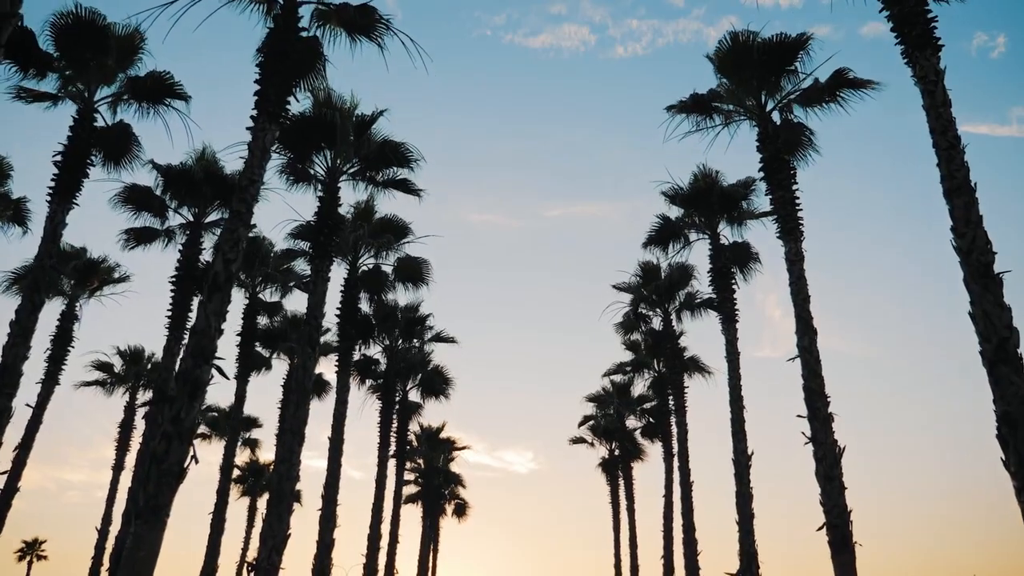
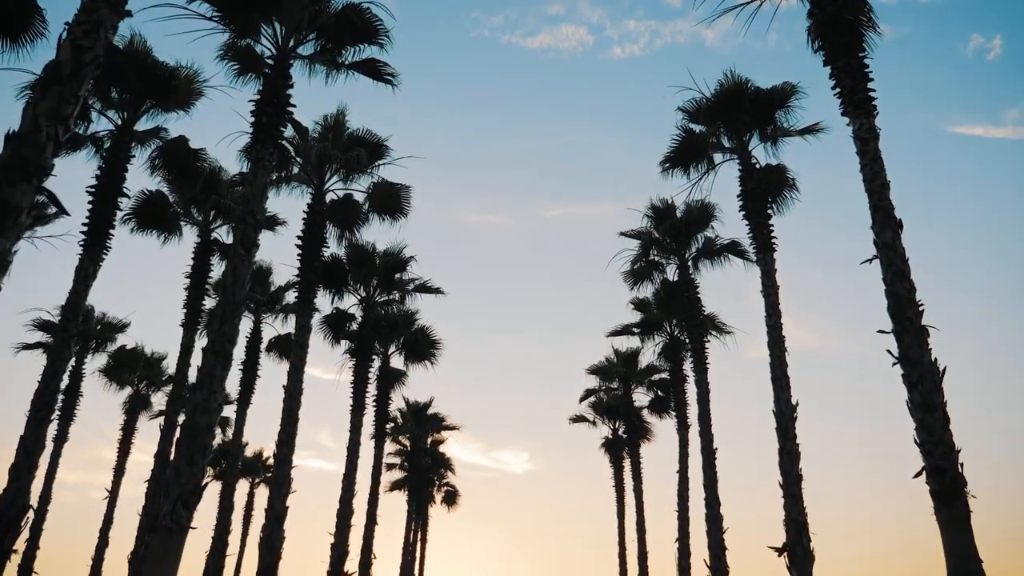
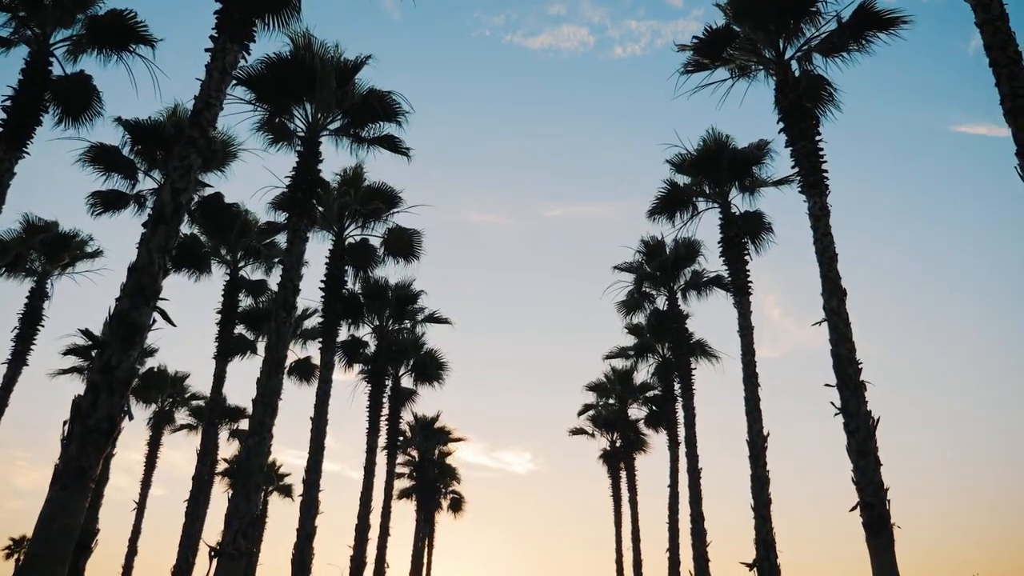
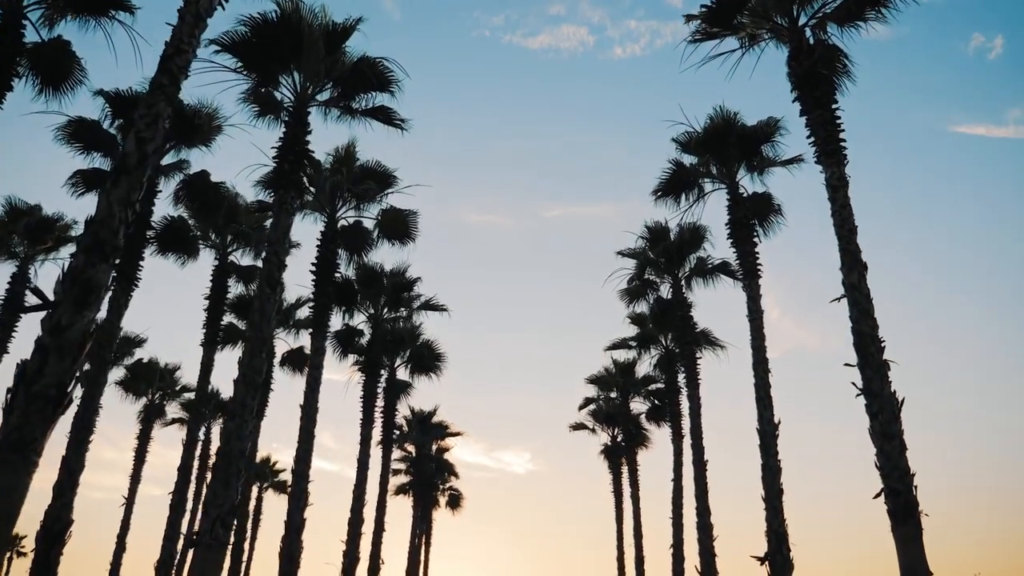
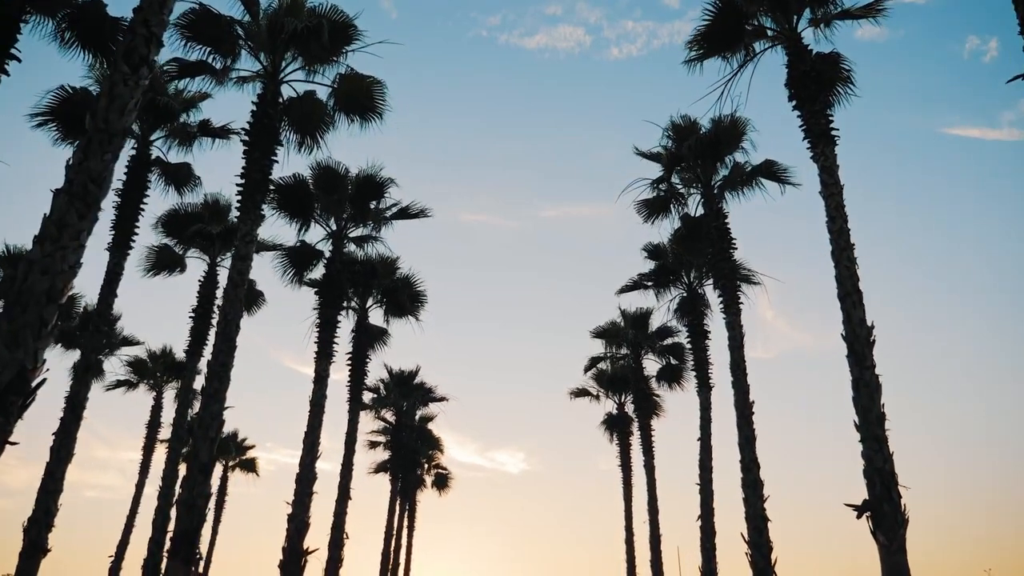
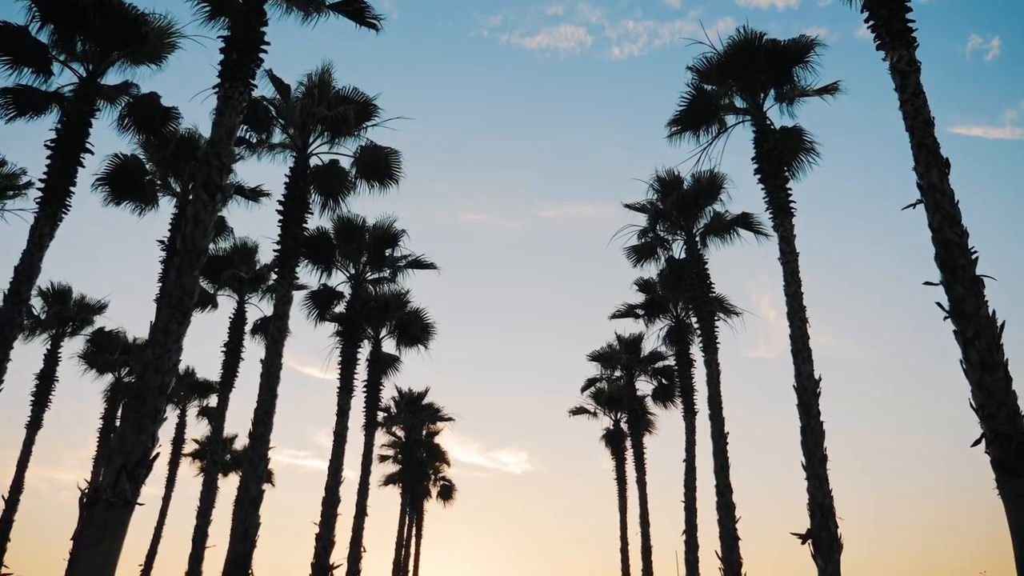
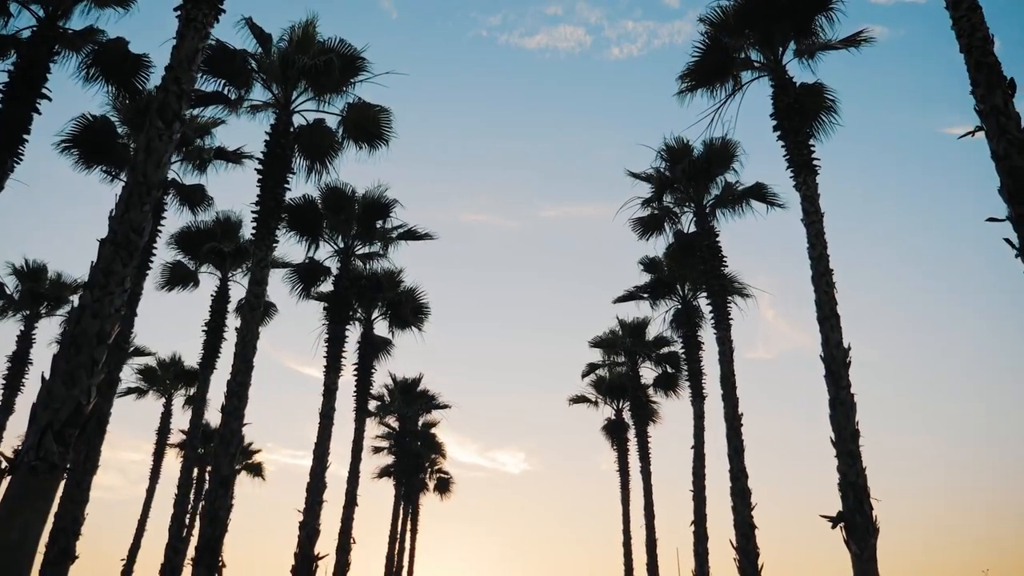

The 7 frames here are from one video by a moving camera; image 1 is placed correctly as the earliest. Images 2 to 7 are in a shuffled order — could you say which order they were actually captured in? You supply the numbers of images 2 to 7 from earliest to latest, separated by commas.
3, 4, 2, 6, 7, 5
